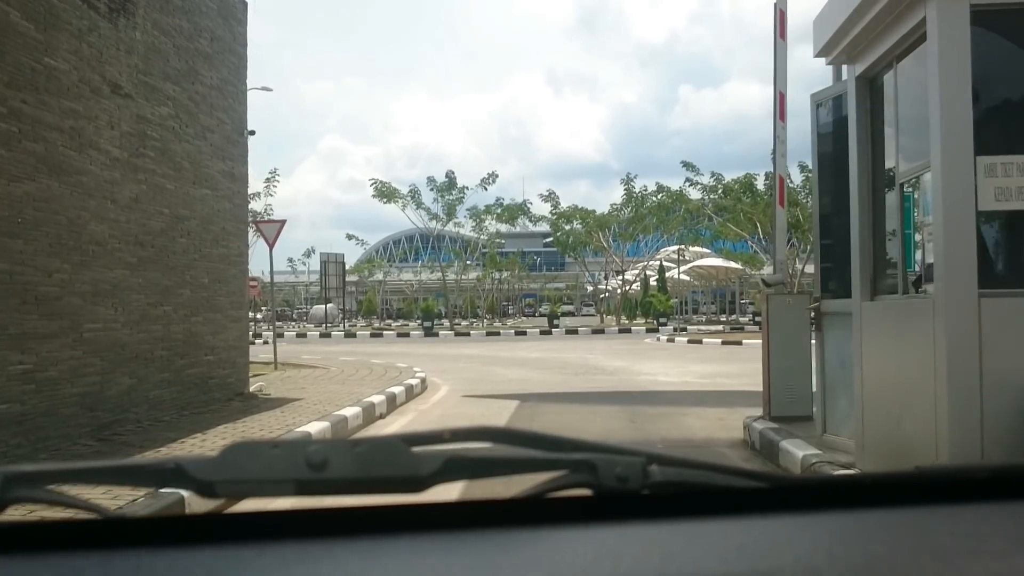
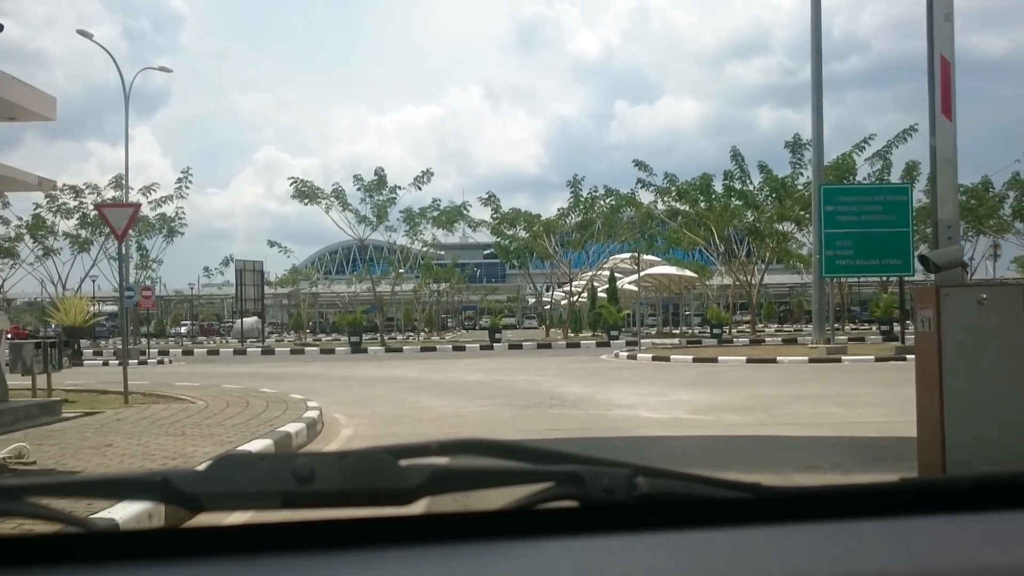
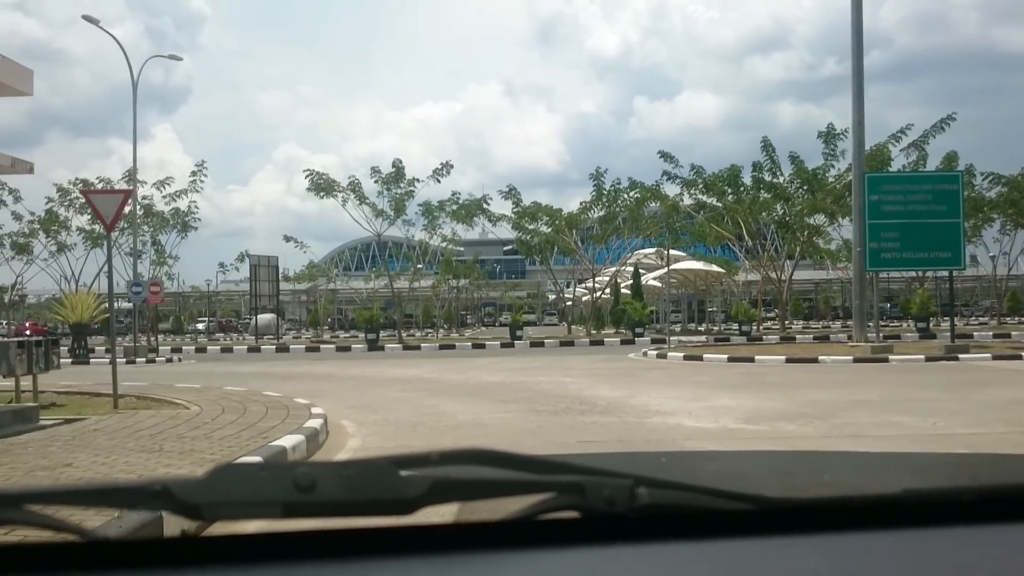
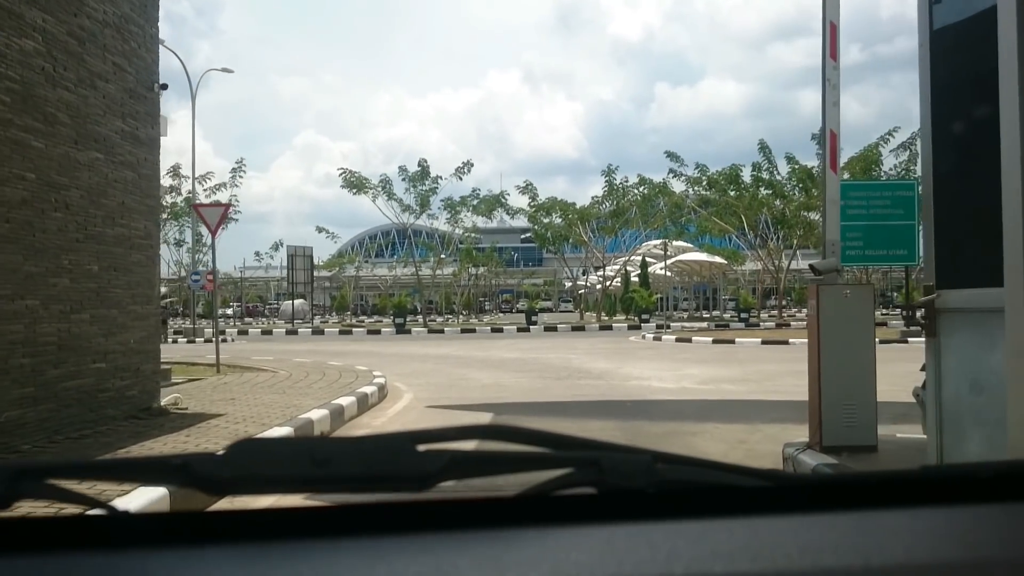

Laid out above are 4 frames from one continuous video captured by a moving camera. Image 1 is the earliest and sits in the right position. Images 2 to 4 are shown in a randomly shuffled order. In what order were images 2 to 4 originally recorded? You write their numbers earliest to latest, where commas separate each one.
4, 2, 3
